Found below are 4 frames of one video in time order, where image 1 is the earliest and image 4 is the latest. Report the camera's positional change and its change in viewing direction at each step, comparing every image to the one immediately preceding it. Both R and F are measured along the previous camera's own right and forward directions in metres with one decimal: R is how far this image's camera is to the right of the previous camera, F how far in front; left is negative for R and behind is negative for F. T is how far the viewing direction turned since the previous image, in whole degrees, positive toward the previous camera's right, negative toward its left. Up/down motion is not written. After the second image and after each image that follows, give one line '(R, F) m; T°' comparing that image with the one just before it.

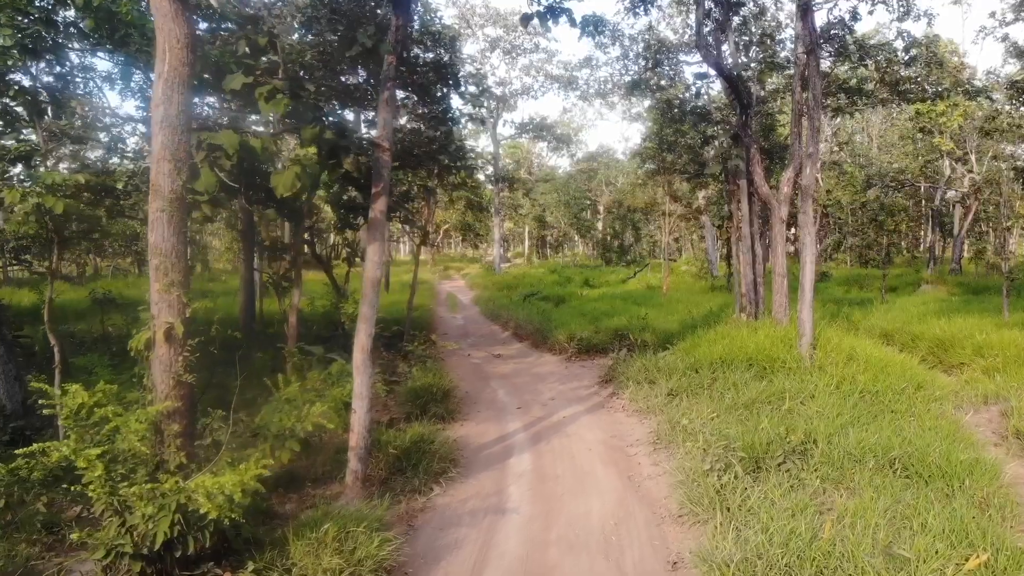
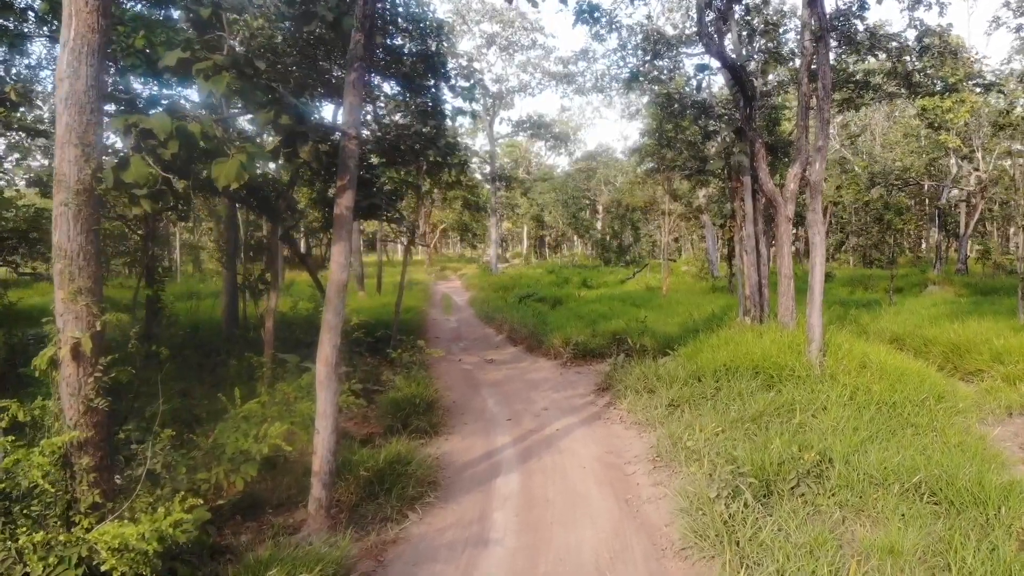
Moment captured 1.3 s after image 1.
(+0.1, +0.4) m; 0°
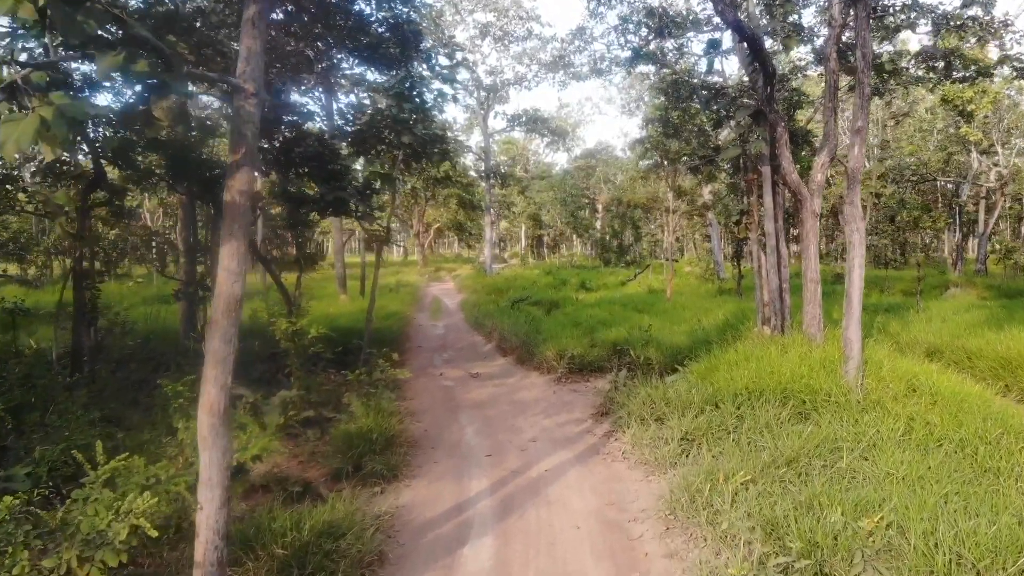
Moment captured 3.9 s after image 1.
(+0.2, +1.0) m; 0°
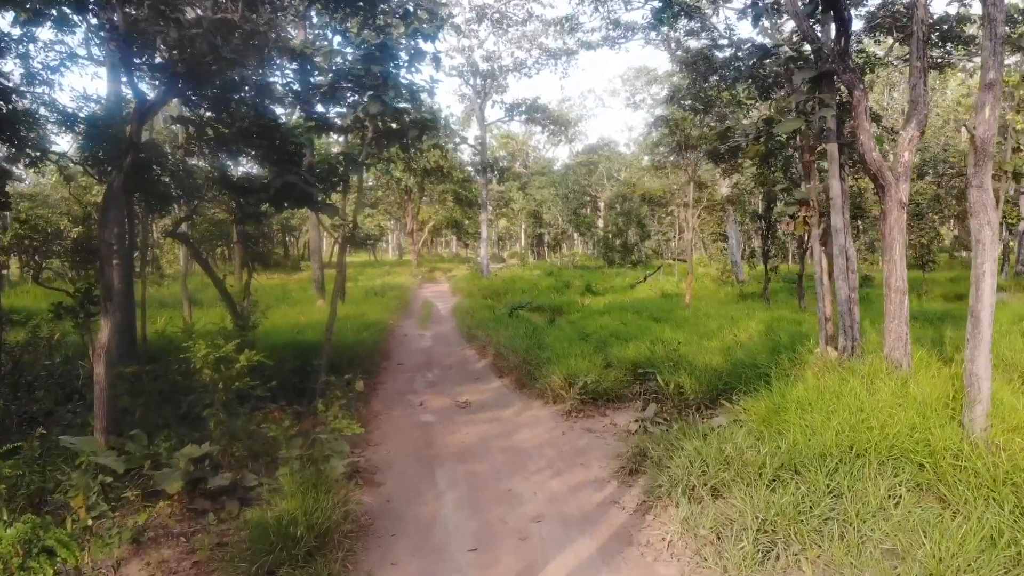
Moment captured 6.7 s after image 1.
(0.0, +1.5) m; 0°
